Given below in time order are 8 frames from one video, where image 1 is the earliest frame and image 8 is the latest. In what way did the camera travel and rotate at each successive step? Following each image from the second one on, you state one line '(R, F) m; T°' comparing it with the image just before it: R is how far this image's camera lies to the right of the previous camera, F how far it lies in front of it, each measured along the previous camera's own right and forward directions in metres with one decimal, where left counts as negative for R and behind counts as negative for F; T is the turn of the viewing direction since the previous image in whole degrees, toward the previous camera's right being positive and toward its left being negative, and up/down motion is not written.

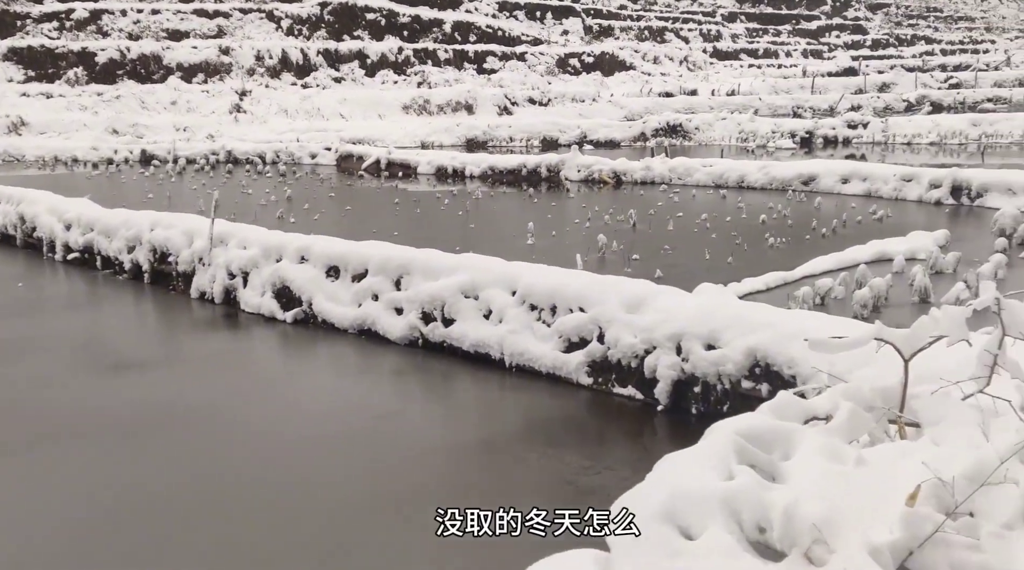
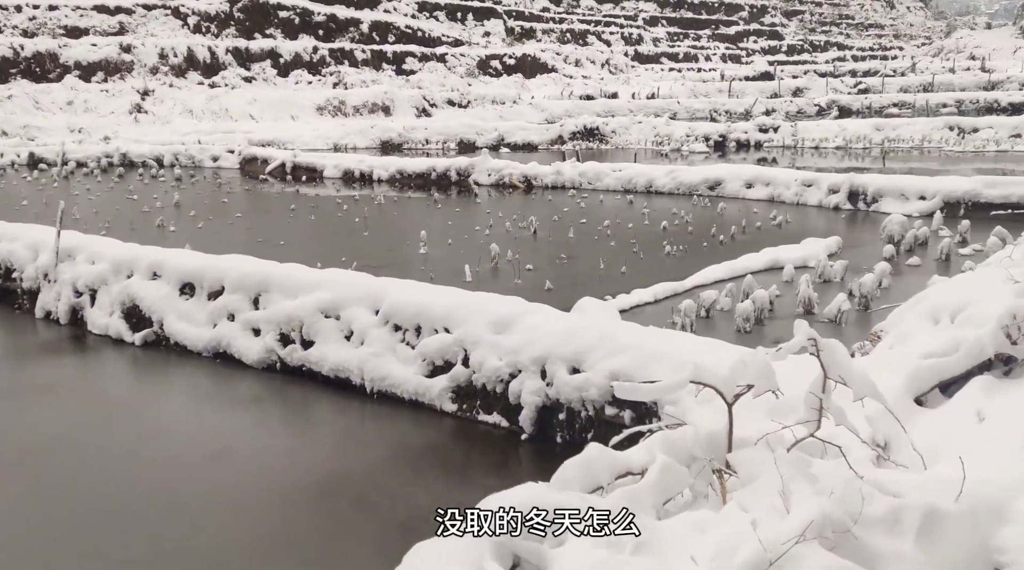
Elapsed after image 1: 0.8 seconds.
(+0.6, +0.5) m; +4°
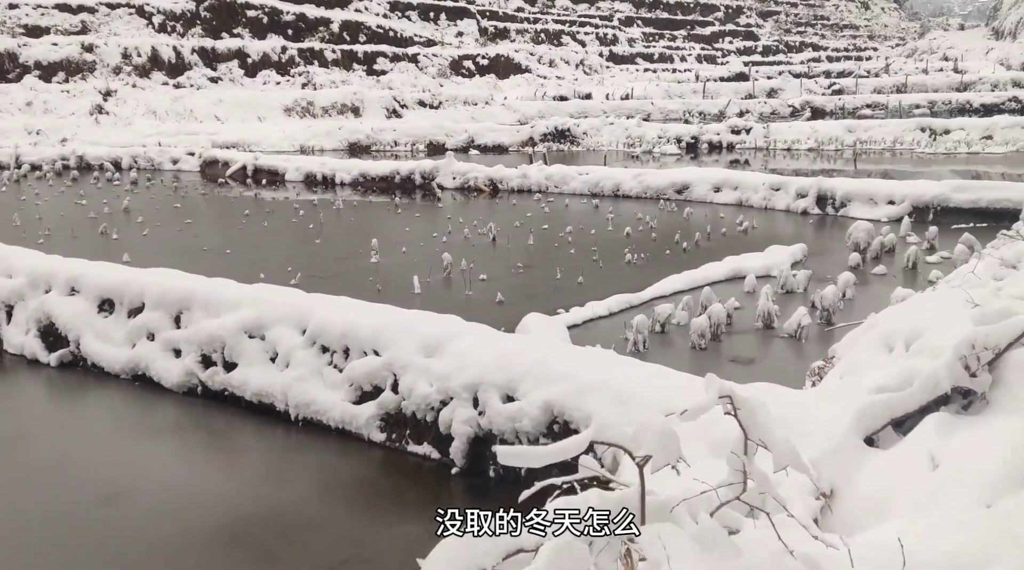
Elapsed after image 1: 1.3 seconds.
(+0.4, +0.5) m; +1°
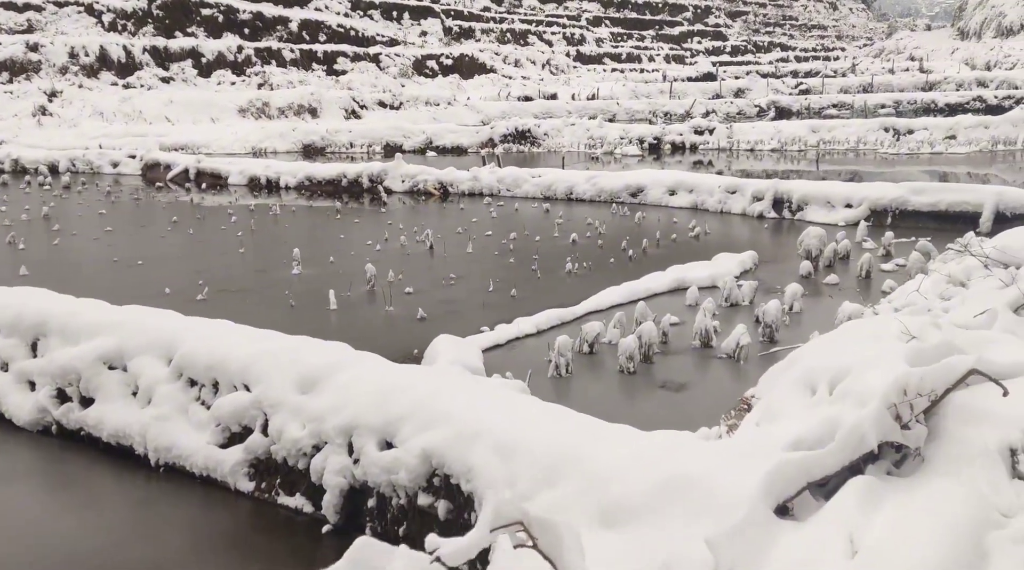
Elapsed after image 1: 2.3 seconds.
(+0.6, +0.8) m; +2°
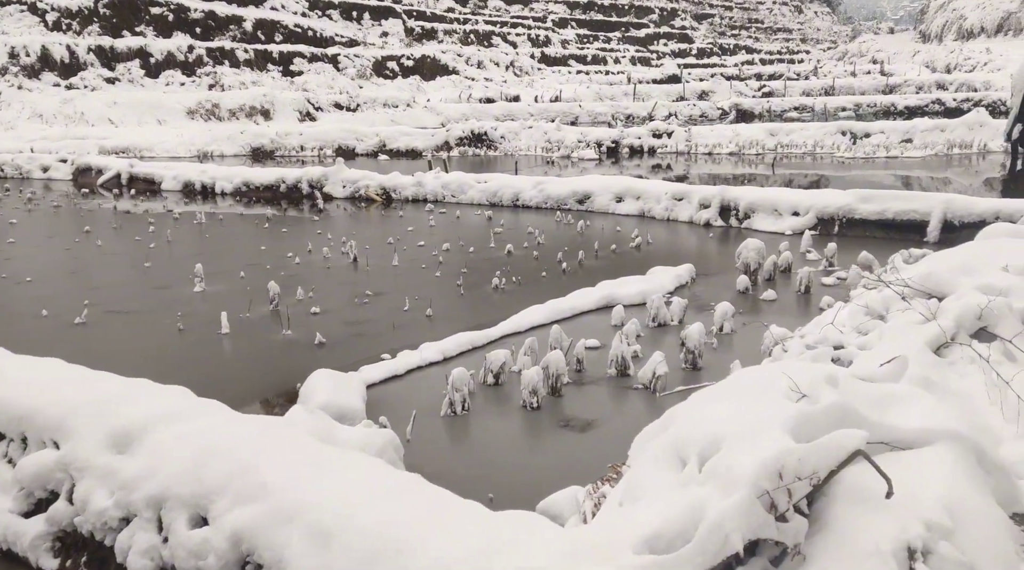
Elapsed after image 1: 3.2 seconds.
(+0.7, +0.8) m; +2°
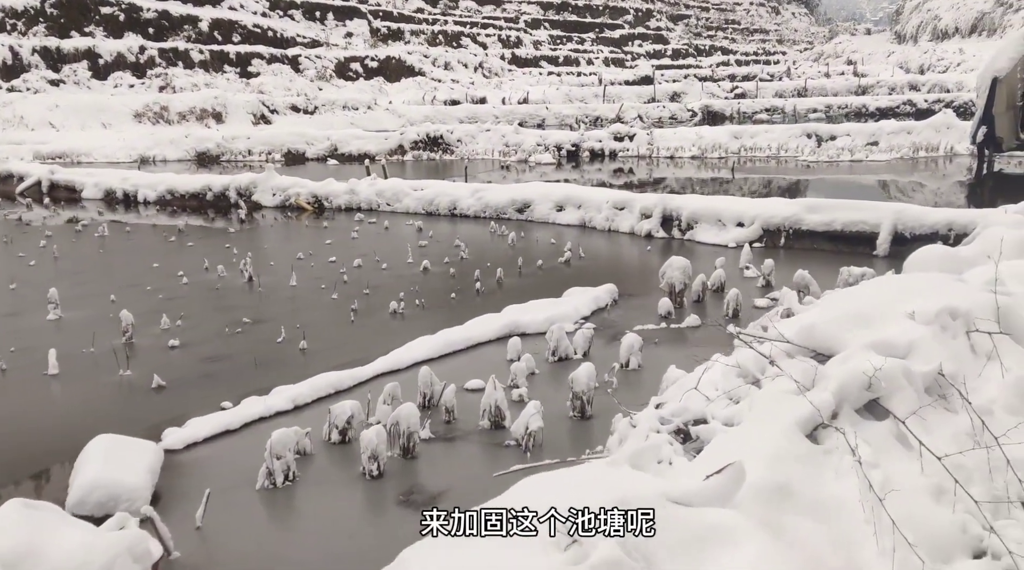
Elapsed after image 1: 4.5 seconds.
(+1.0, +1.2) m; +1°
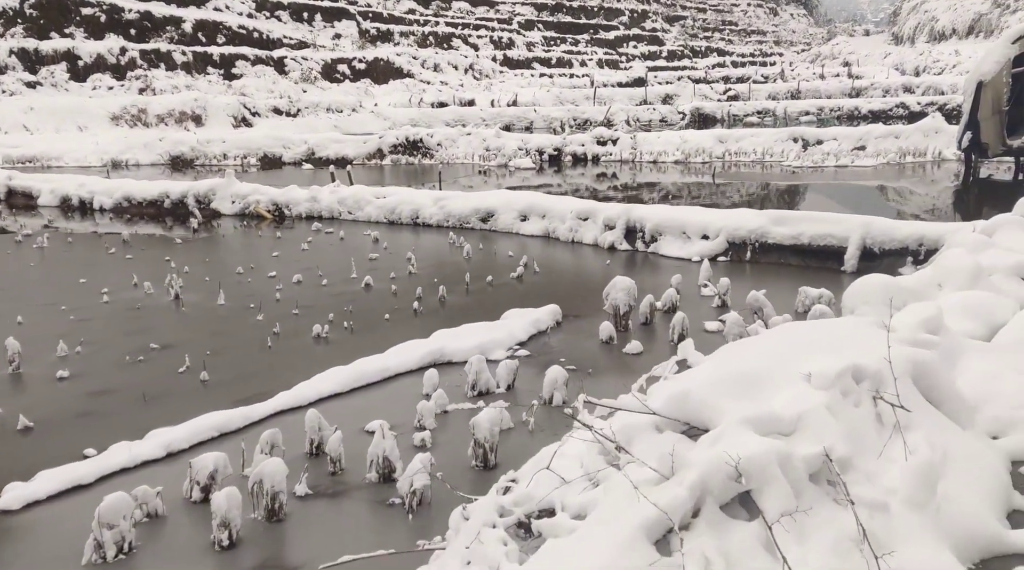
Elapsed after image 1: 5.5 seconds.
(+0.8, +0.8) m; 0°
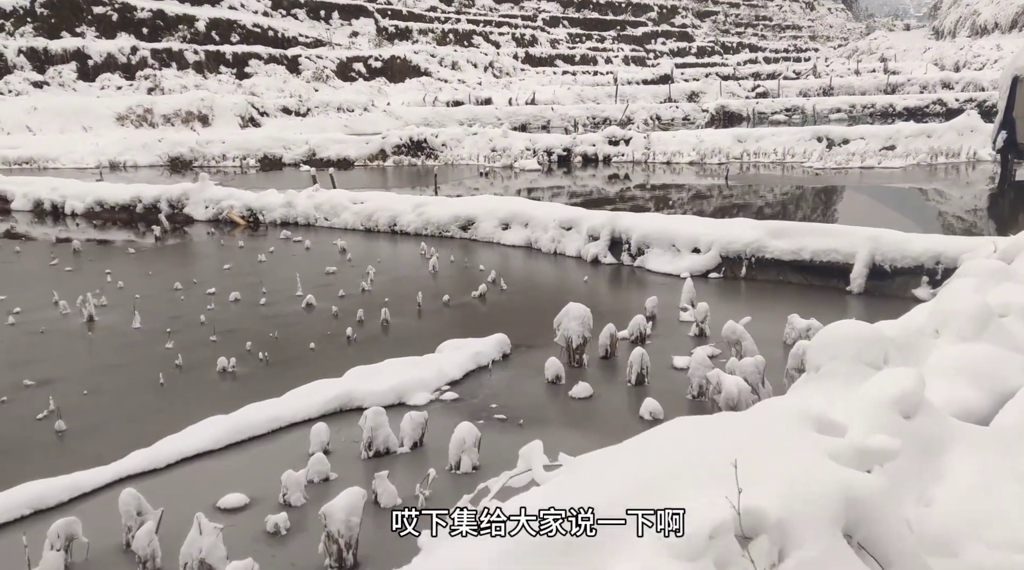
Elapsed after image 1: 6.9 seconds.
(+1.0, +1.4) m; -2°
